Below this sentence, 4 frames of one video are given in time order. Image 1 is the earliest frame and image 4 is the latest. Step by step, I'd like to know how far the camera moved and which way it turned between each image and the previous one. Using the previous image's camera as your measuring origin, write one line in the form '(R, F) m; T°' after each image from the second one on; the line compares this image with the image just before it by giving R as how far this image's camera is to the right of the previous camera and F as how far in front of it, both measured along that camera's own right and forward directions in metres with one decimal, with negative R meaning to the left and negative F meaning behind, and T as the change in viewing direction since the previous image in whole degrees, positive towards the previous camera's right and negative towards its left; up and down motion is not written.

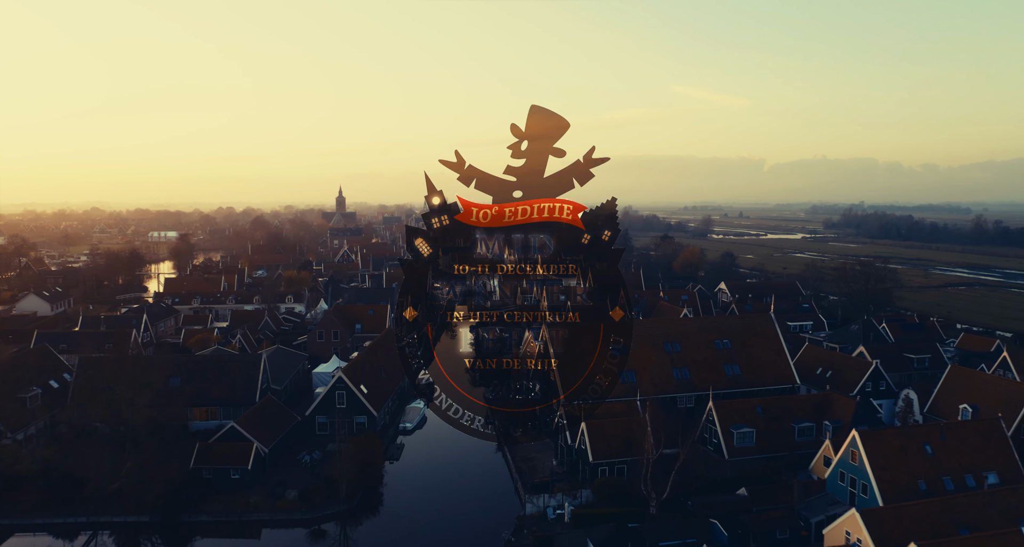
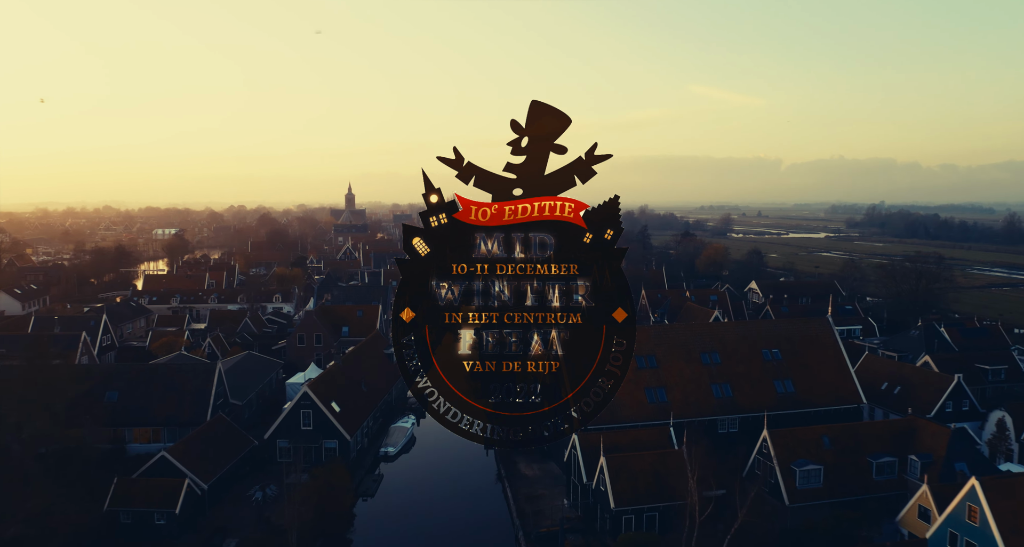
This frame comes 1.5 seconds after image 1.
(+0.5, +6.9) m; -1°
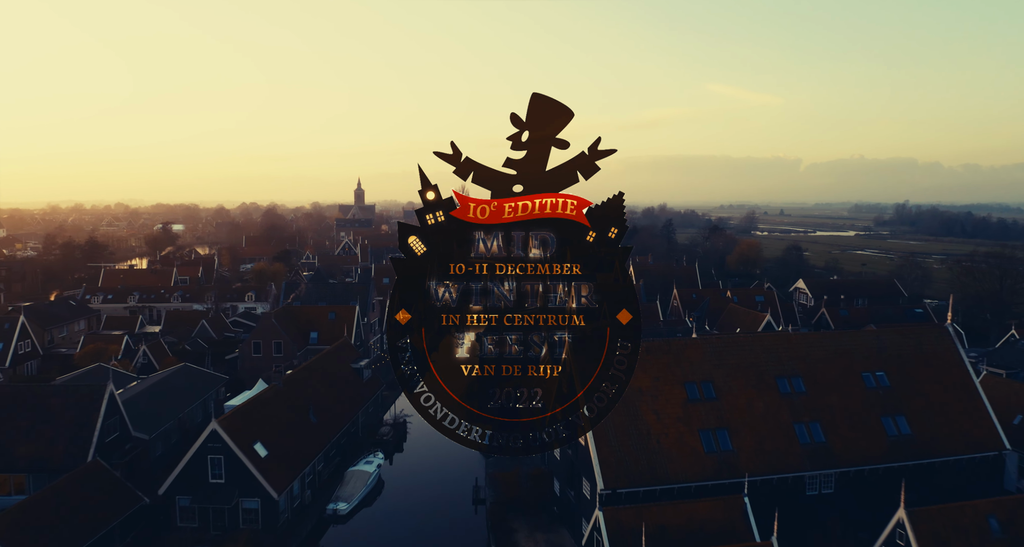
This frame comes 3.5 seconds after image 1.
(+0.6, +9.4) m; -1°
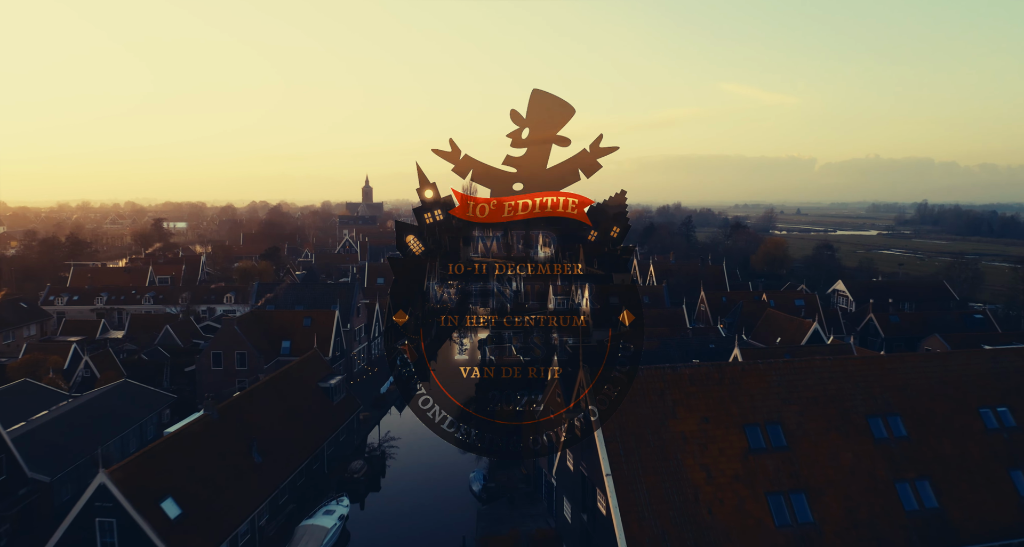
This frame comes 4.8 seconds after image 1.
(+0.4, +5.9) m; -1°
